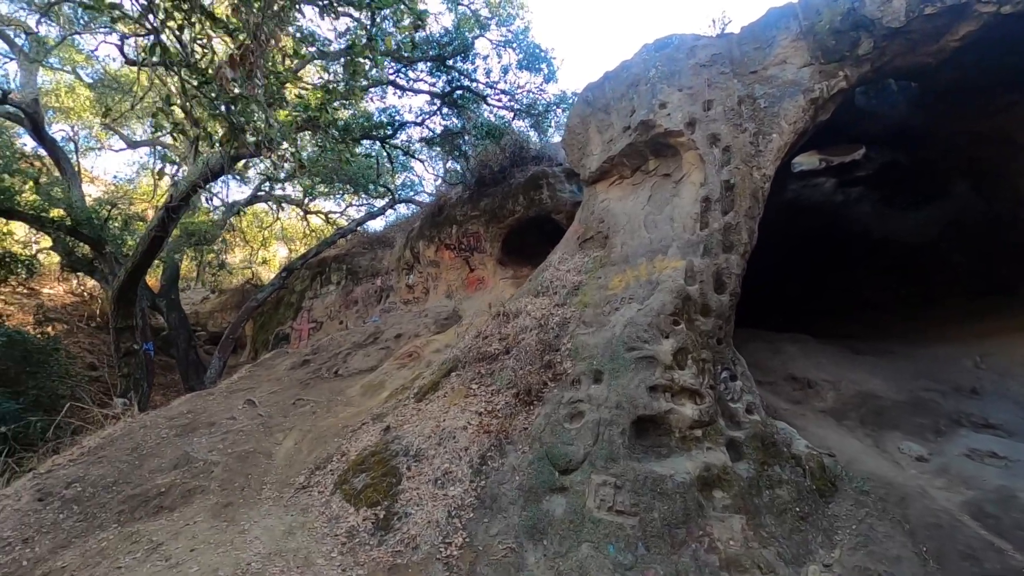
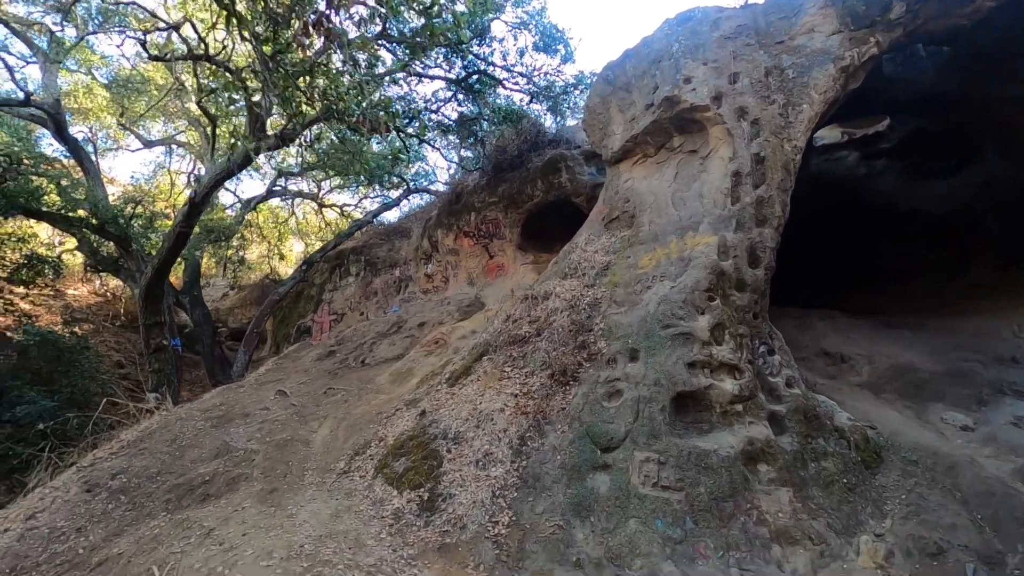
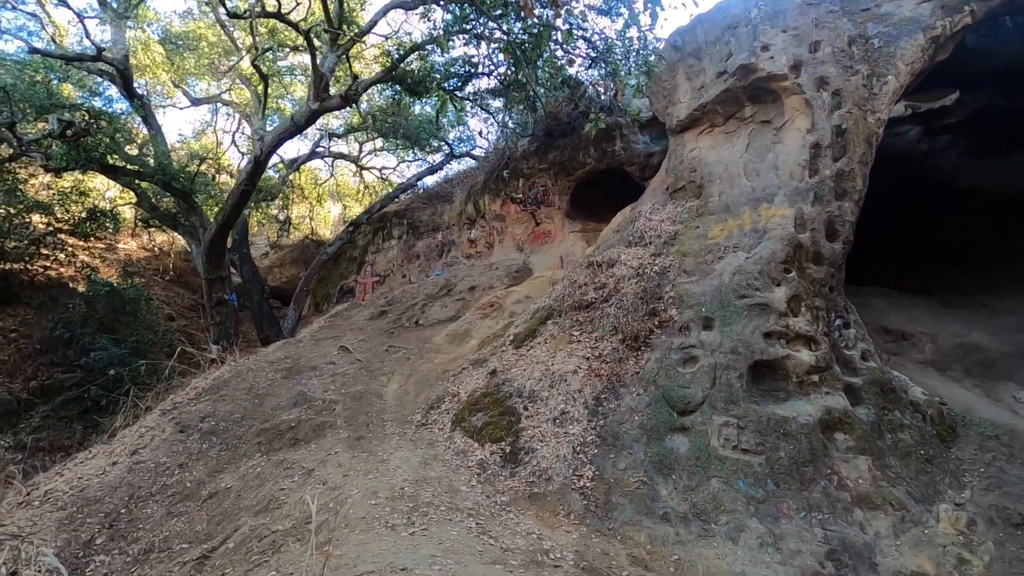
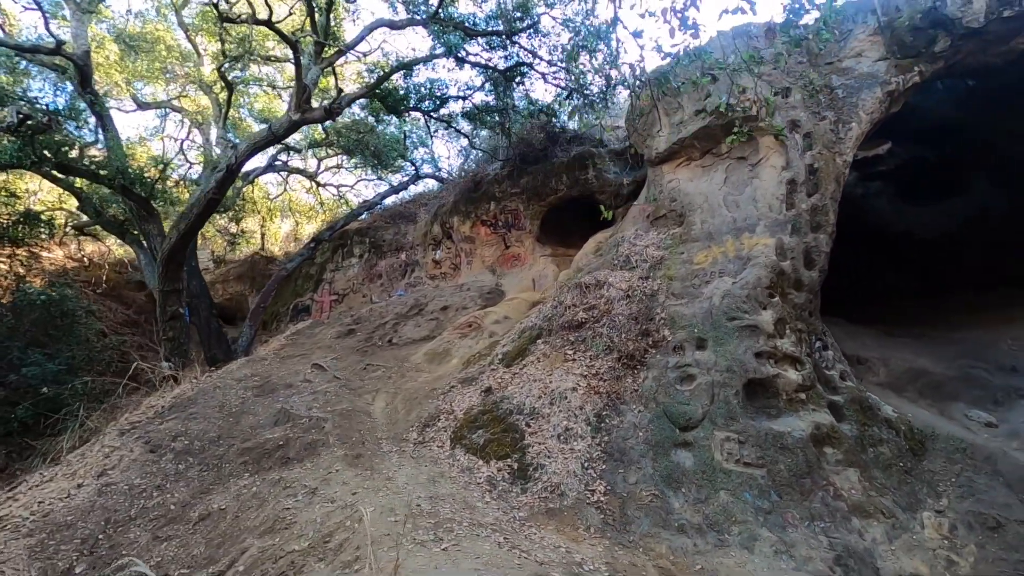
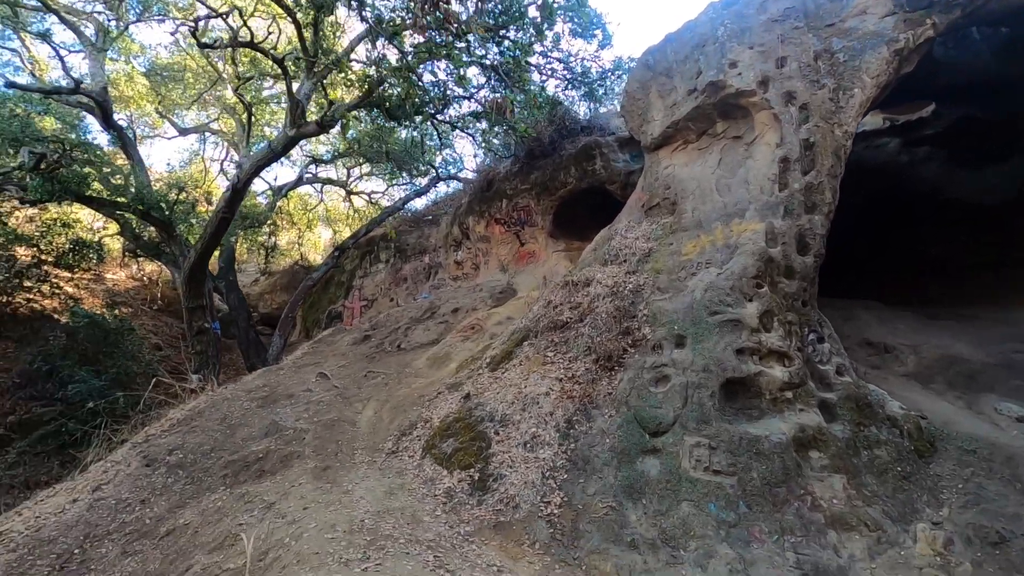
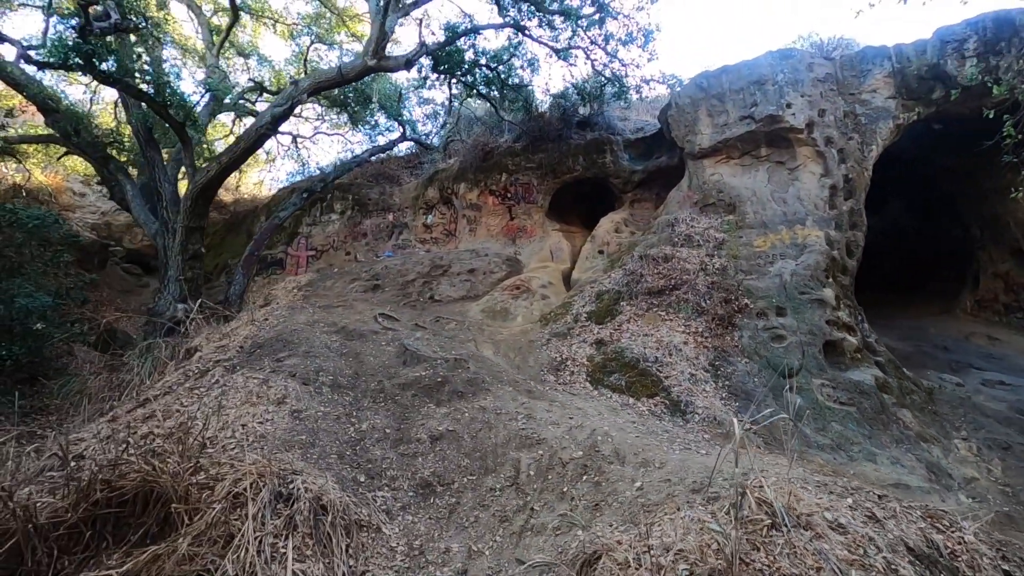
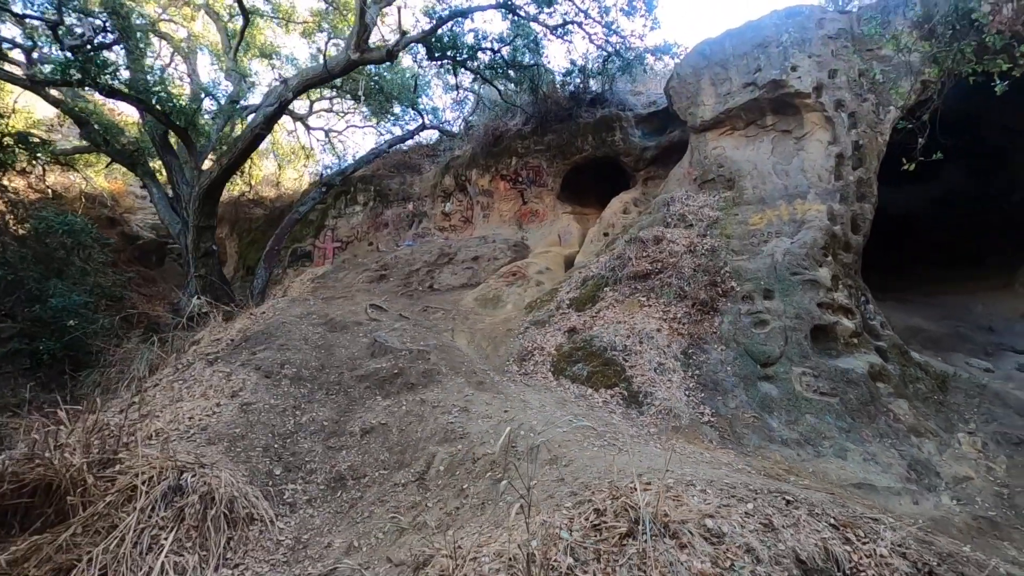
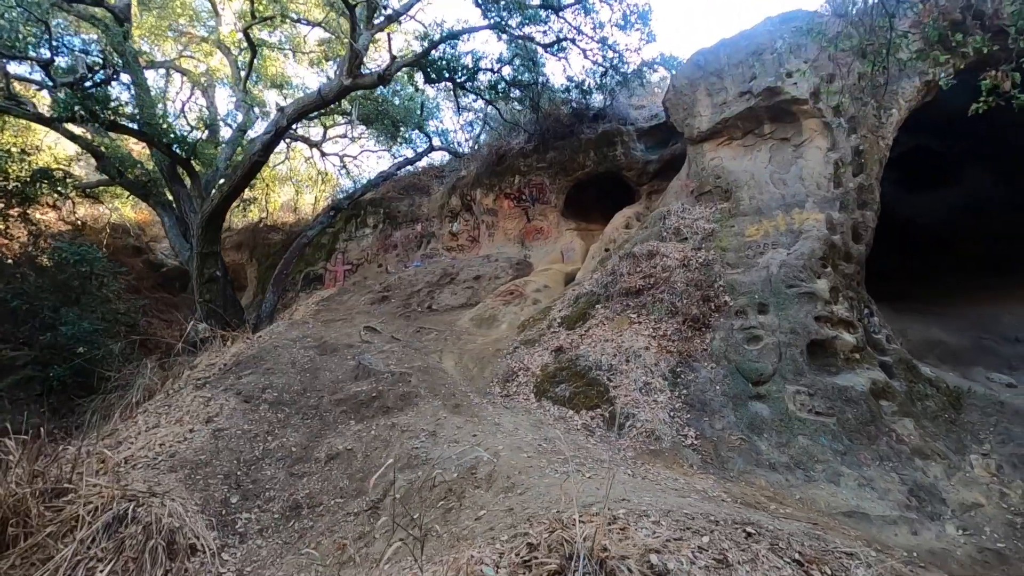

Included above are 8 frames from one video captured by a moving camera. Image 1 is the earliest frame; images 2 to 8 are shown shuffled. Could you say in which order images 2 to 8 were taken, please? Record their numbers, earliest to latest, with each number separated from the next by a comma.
2, 5, 3, 4, 8, 7, 6
